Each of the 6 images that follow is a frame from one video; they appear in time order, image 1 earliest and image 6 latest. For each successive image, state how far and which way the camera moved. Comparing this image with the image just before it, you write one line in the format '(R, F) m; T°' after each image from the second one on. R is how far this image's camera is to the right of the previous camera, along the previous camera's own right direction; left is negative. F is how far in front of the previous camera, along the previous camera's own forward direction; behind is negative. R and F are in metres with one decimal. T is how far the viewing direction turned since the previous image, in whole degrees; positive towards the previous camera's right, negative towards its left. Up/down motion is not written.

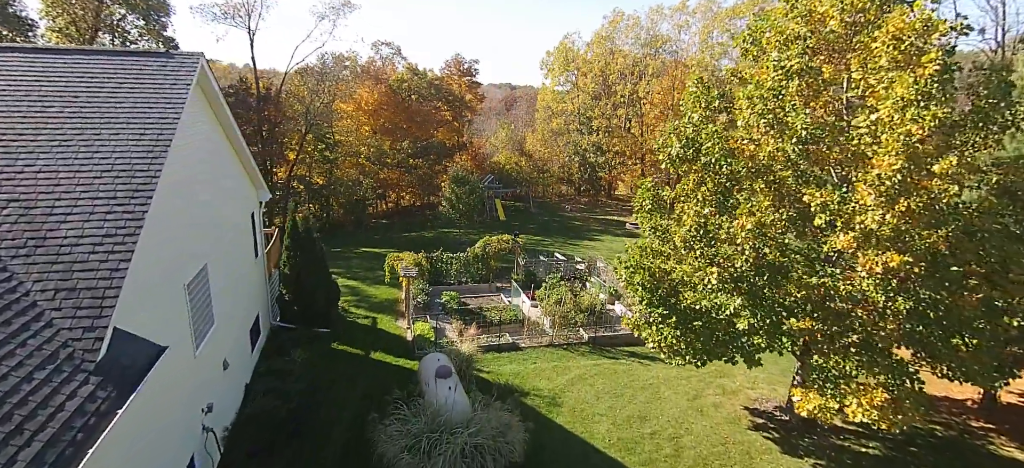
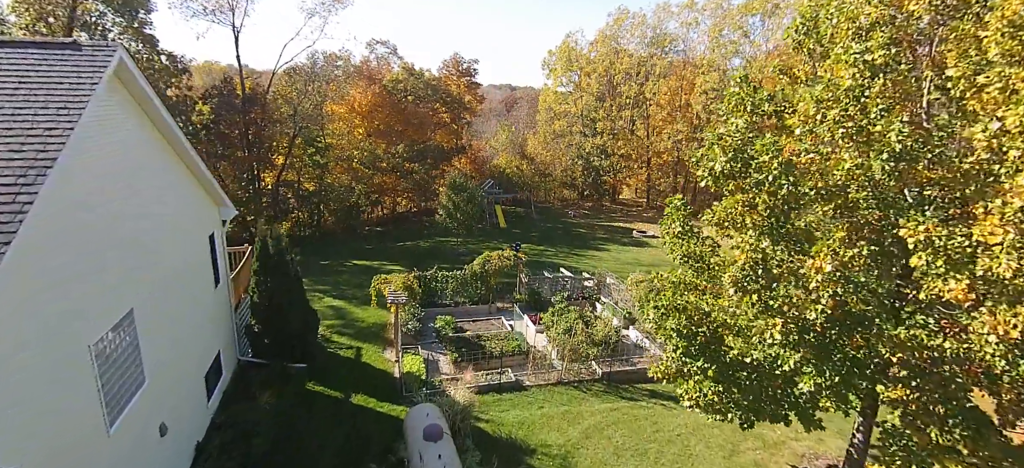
(-0.1, +1.5) m; 0°
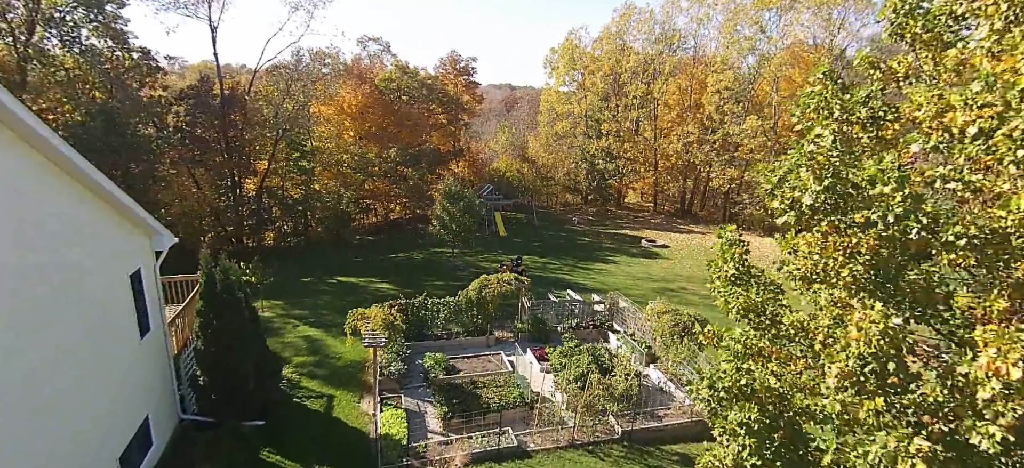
(0.0, +1.8) m; 0°
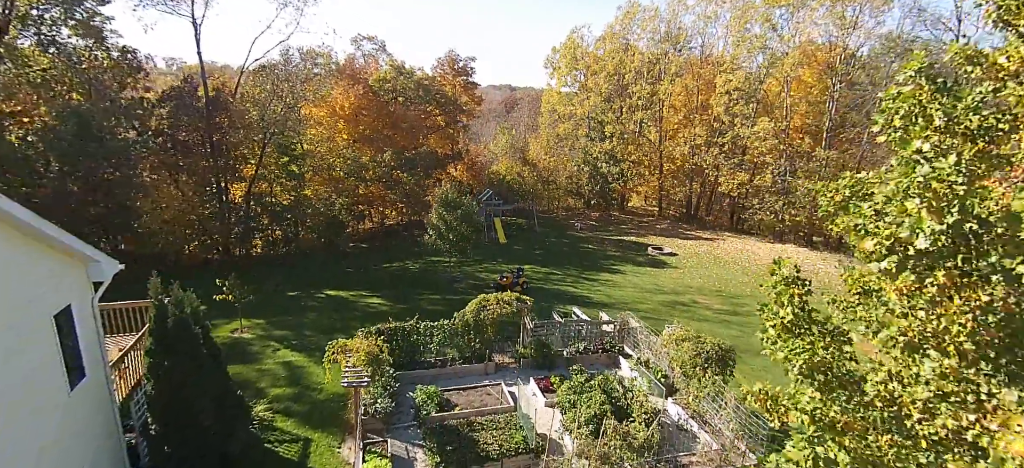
(0.0, +1.2) m; 0°
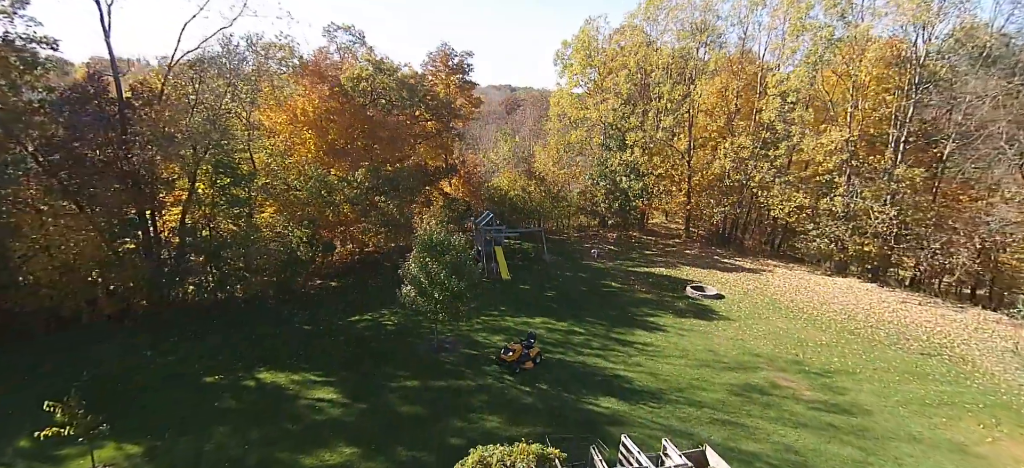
(-0.3, +5.0) m; 0°
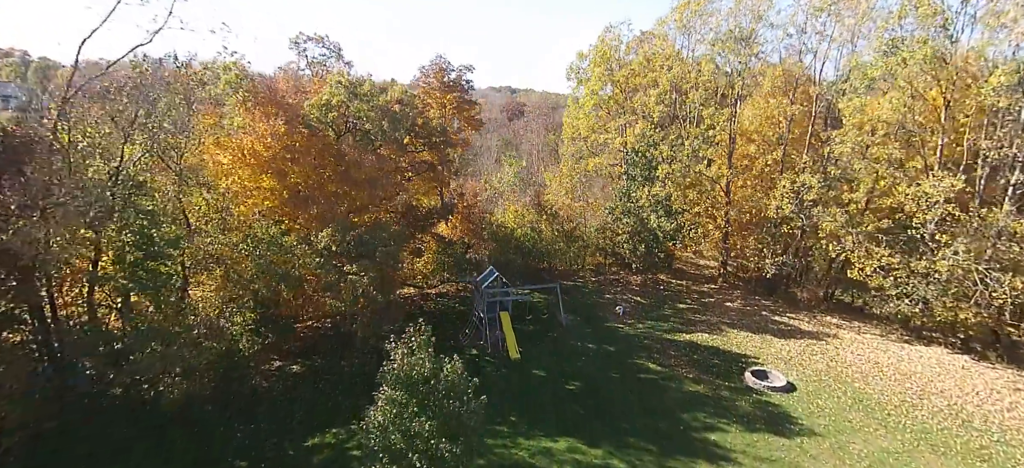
(-0.4, +4.5) m; 0°
